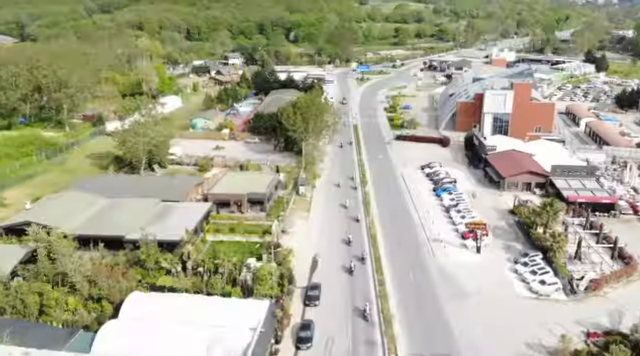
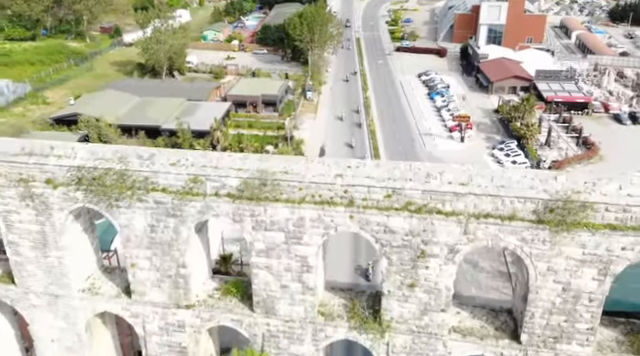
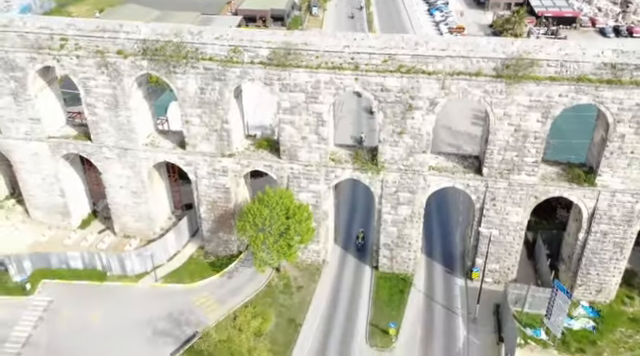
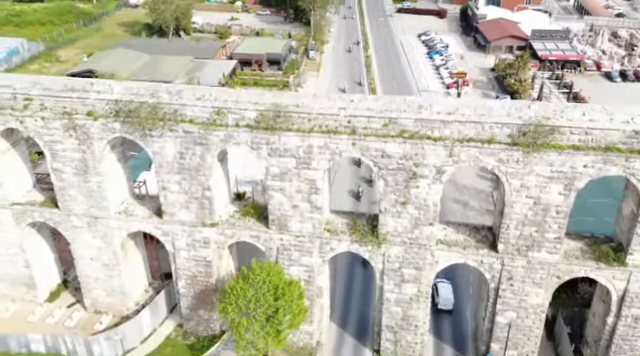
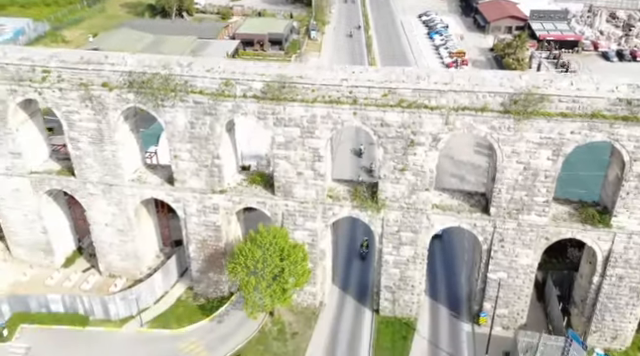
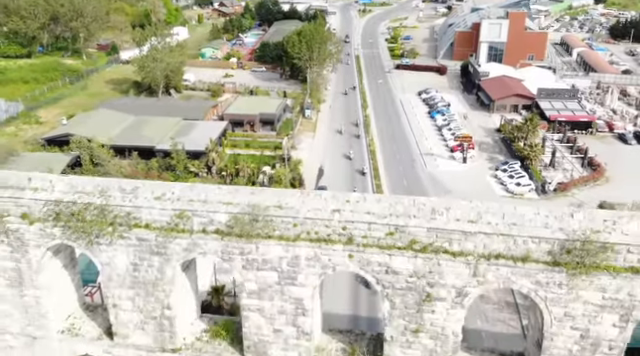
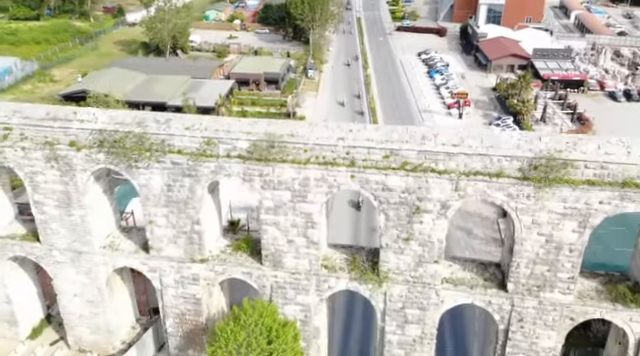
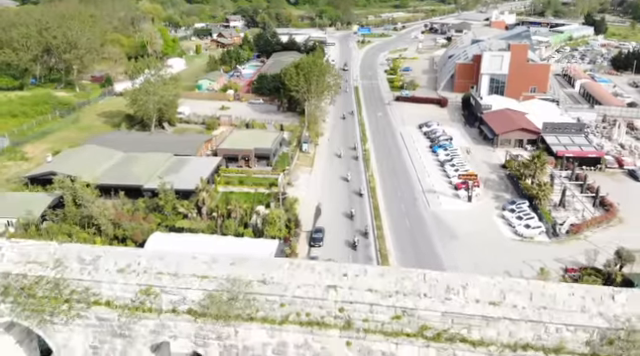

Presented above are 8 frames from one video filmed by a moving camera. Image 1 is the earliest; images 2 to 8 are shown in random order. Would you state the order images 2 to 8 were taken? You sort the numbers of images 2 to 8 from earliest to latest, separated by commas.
8, 6, 2, 7, 4, 5, 3
